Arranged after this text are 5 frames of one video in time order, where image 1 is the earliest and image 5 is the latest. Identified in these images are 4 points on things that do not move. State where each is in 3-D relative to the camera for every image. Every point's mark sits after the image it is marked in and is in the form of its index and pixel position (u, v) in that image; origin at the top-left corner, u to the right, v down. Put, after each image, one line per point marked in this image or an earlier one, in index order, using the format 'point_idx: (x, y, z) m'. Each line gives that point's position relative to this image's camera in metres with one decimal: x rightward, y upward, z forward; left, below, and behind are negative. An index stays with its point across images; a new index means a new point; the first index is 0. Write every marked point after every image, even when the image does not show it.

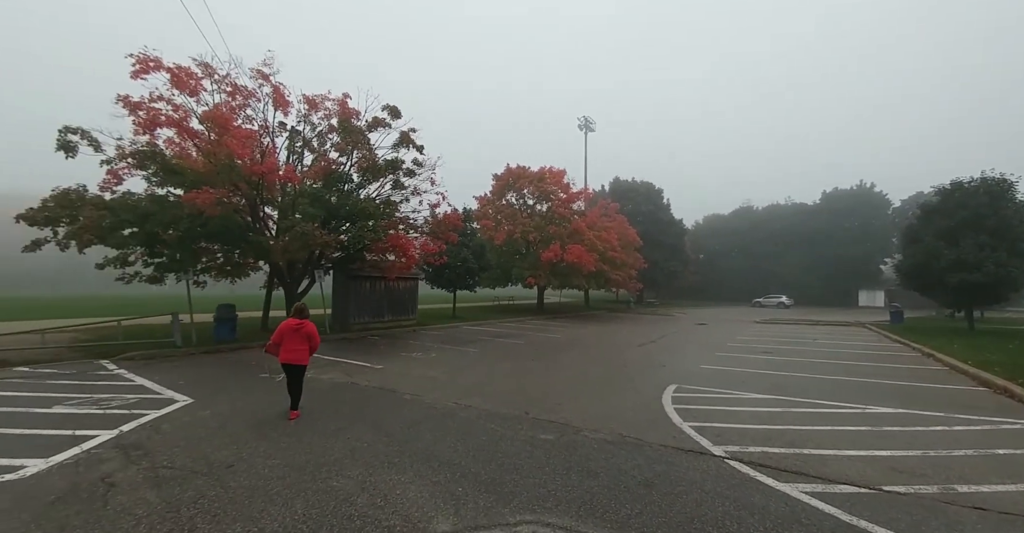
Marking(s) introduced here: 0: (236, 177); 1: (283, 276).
0: (-8.5, +2.8, +13.4) m
1: (-9.2, -0.4, +17.1) m
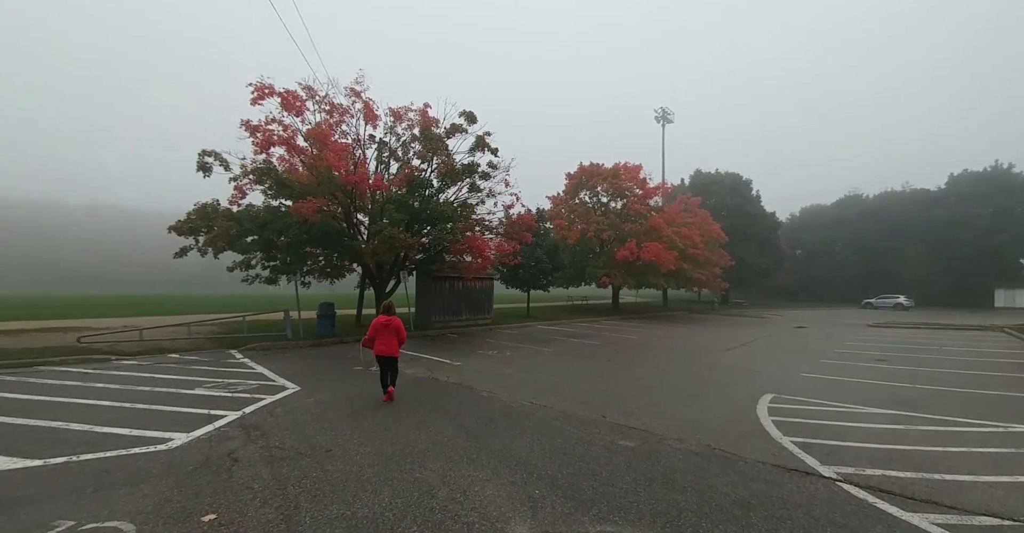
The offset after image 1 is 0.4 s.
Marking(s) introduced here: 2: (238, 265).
0: (-6.1, +2.7, +14.6) m
1: (-6.1, -0.5, +18.4) m
2: (-10.4, 0.0, +16.5) m
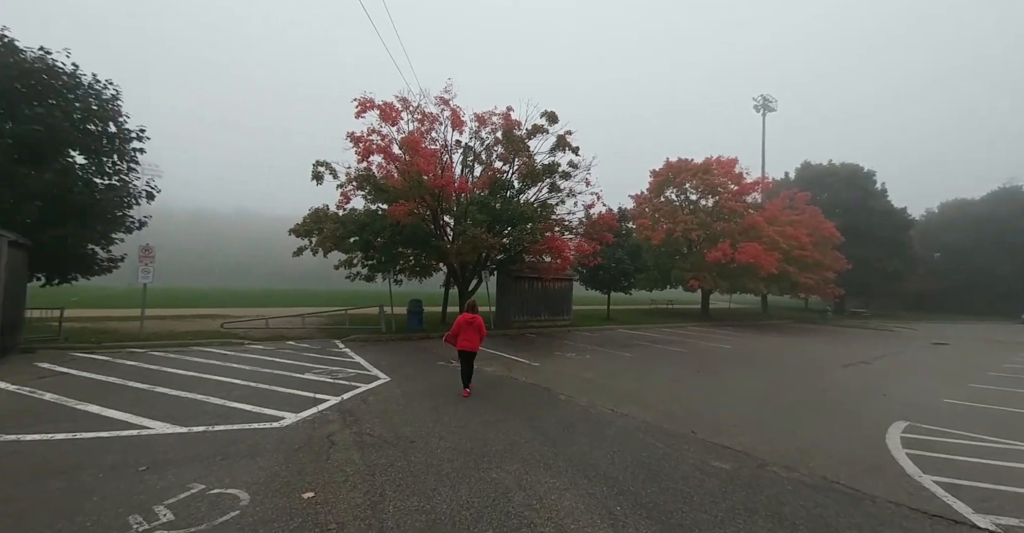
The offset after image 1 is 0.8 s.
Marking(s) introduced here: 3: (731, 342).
0: (-3.3, +2.7, +15.3) m
1: (-2.6, -0.4, +19.1) m
2: (-7.2, +0.1, +18.0) m
3: (+9.4, -3.3, +18.2) m
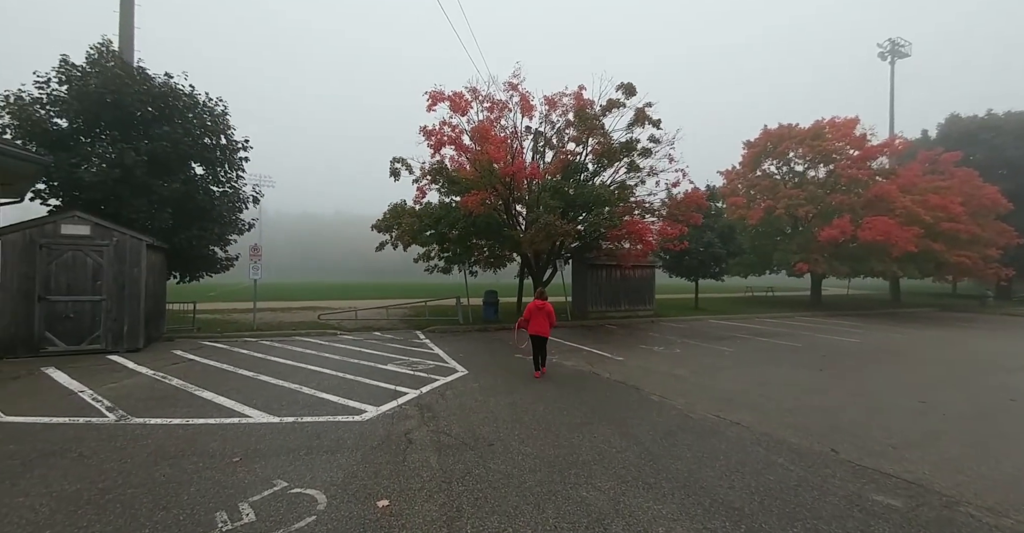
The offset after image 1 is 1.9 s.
0: (-0.6, +3.1, +15.0) m
1: (+0.9, 0.0, +18.7) m
2: (-3.9, +0.4, +18.4) m
3: (+12.6, -2.6, +15.7) m
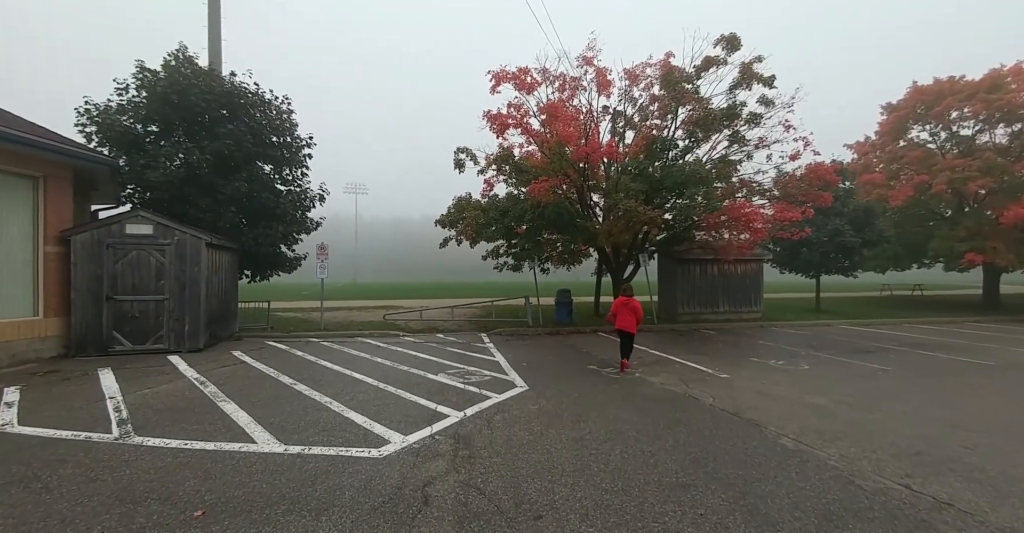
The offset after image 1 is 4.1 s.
0: (+1.8, +3.2, +13.3) m
1: (+3.9, +0.2, +16.6) m
2: (-0.8, +0.5, +17.3) m
3: (+14.9, -2.3, +11.5) m
